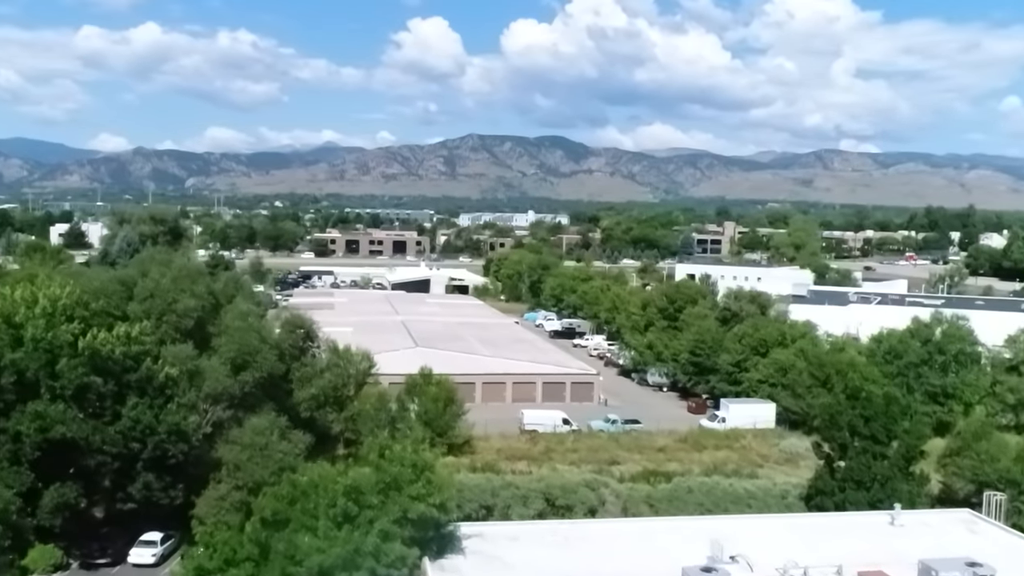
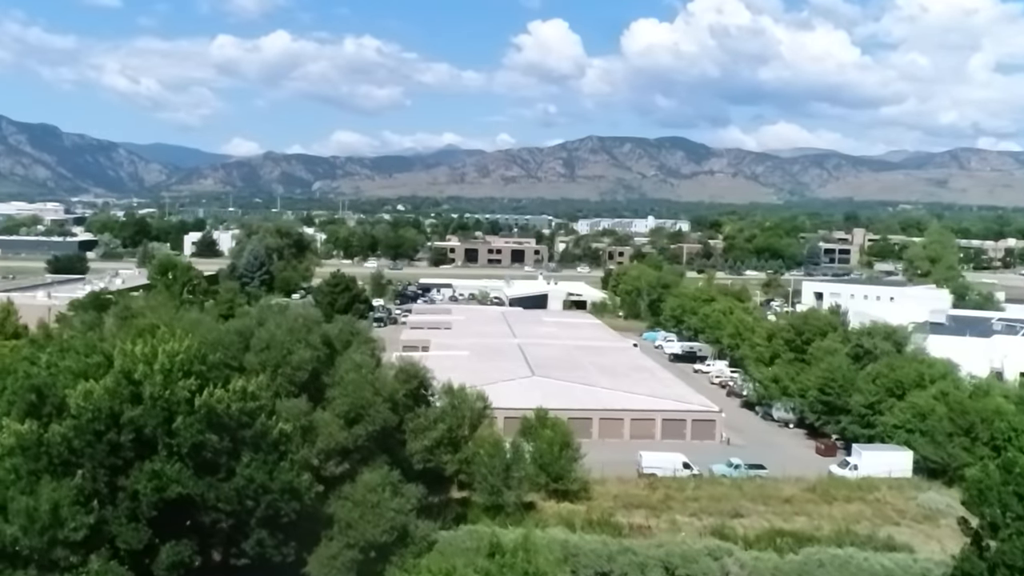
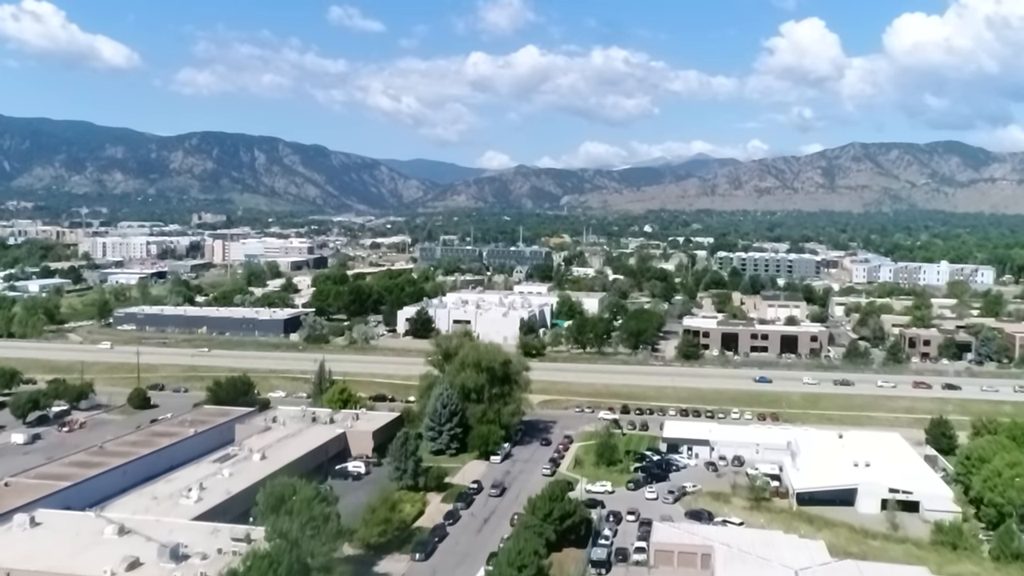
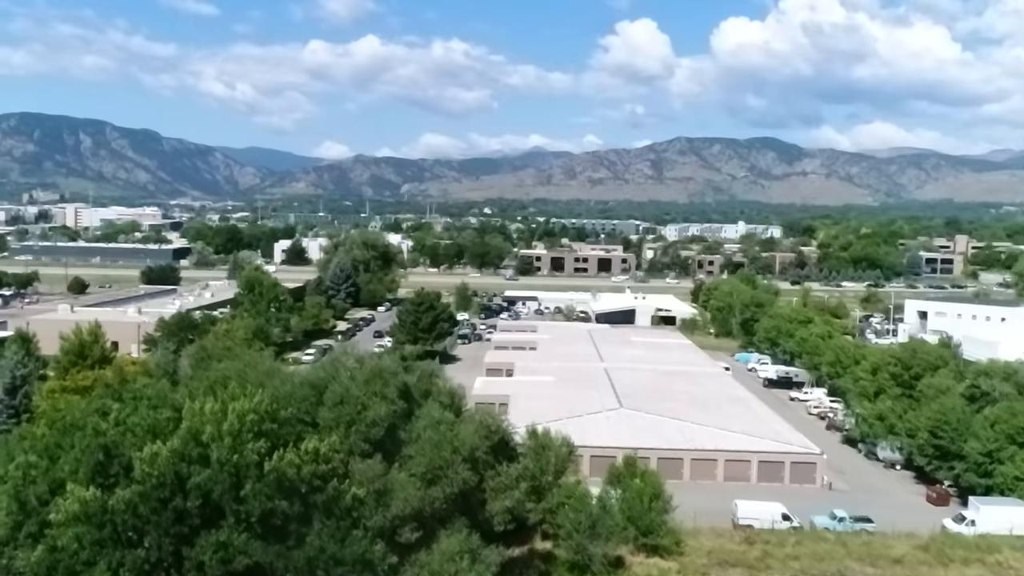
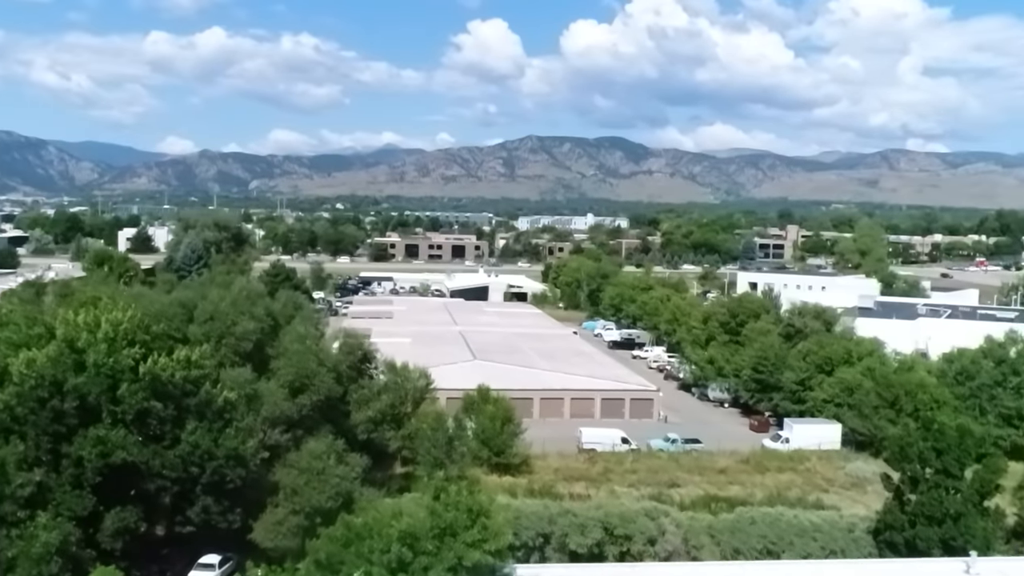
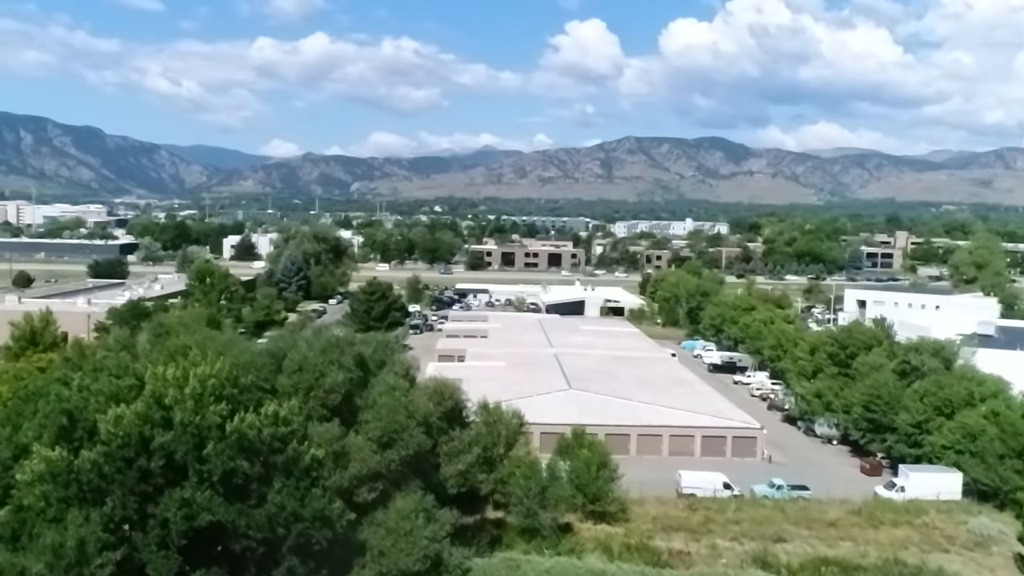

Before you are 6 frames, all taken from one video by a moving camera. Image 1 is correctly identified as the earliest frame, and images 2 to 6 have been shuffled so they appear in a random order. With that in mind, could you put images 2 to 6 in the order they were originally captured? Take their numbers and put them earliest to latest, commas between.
5, 2, 6, 4, 3
